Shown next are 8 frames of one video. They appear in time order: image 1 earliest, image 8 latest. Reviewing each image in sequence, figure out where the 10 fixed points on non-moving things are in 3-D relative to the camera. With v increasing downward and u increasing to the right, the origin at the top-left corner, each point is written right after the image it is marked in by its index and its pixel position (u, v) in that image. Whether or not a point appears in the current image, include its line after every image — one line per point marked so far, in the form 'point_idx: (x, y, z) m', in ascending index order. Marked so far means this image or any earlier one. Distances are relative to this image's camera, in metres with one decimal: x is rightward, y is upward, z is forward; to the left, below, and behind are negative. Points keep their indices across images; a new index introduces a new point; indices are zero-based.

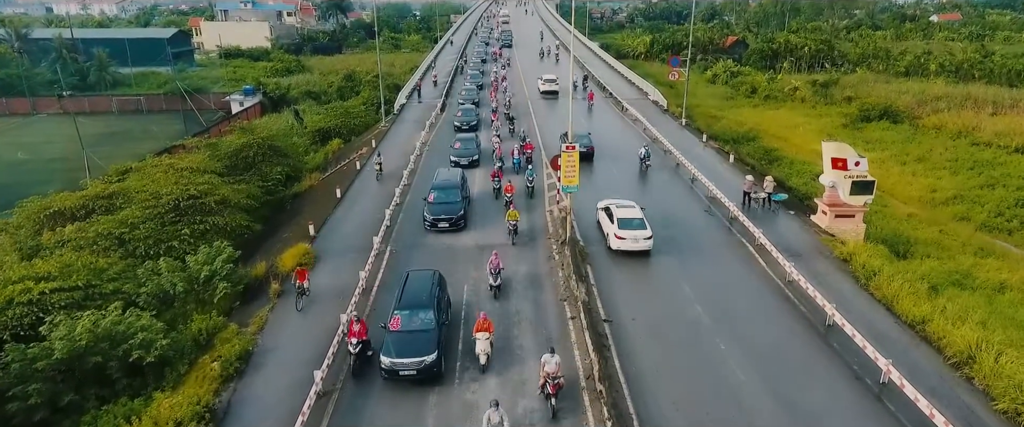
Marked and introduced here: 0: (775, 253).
0: (+7.5, -1.1, +19.3) m
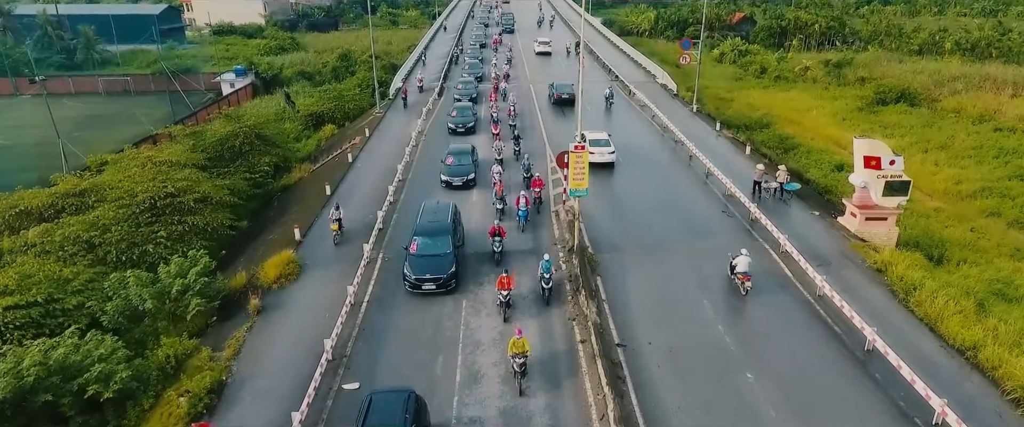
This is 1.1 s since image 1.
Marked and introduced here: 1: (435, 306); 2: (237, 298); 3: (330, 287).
0: (+7.6, -1.3, +17.6) m
1: (-1.9, -2.3, +16.7) m
2: (-7.2, -2.2, +17.5) m
3: (-4.7, -1.9, +17.7) m
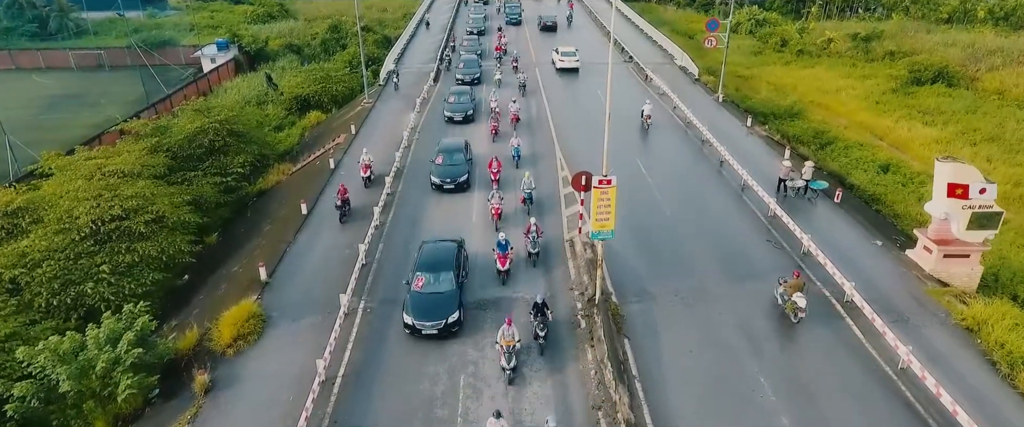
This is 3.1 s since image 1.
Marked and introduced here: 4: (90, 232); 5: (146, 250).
0: (+7.7, -2.3, +14.4) m
1: (-1.7, -3.4, +13.5) m
2: (-7.0, -3.2, +14.3) m
3: (-4.6, -2.9, +14.5) m
4: (-11.8, -0.5, +18.8) m
5: (-10.2, -1.0, +18.8) m
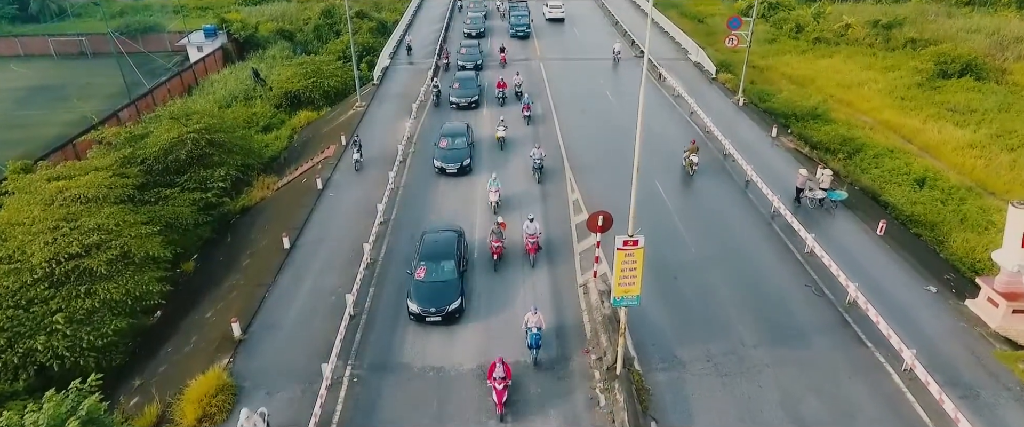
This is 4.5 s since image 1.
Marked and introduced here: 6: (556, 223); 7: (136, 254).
0: (+7.9, -3.4, +12.4) m
1: (-1.6, -4.5, +11.5) m
2: (-6.8, -4.4, +12.4) m
3: (-4.4, -4.1, +12.5) m
4: (-11.6, -1.5, +16.7) m
5: (-10.1, -2.0, +16.7) m
6: (+1.3, -0.3, +19.8) m
7: (-10.0, -1.1, +18.0) m
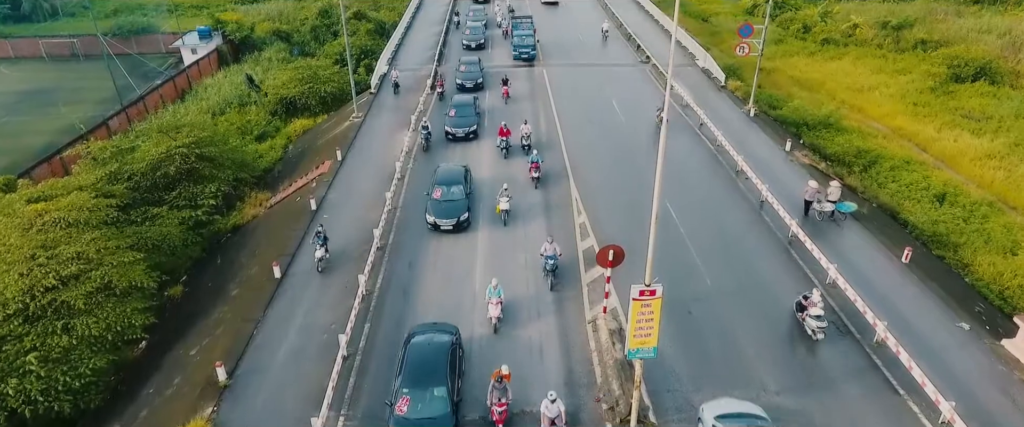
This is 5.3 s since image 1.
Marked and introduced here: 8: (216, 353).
0: (+8.0, -4.2, +11.4) m
1: (-1.5, -5.3, +10.5) m
2: (-6.7, -5.1, +11.4) m
3: (-4.3, -4.8, +11.5) m
4: (-11.5, -2.2, +15.7) m
5: (-10.0, -2.7, +15.7) m
6: (+1.4, -1.0, +18.8) m
7: (-9.9, -1.8, +17.0) m
8: (-6.5, -3.1, +15.0) m
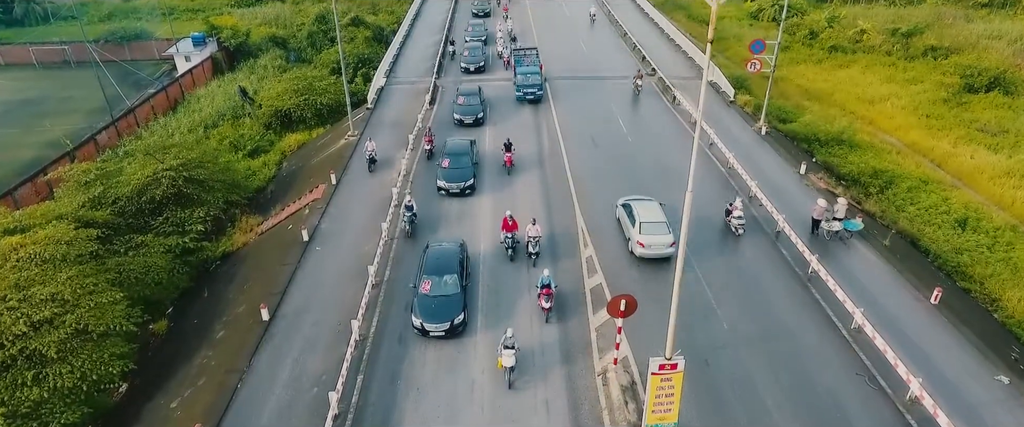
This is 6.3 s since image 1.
0: (+8.1, -5.1, +10.3) m
1: (-1.4, -6.2, +9.5) m
2: (-6.6, -6.0, +10.3) m
3: (-4.2, -5.7, +10.5) m
4: (-11.4, -3.1, +14.7) m
5: (-9.9, -3.6, +14.6) m
6: (+1.5, -1.9, +17.7) m
7: (-9.9, -2.7, +16.0) m
8: (-6.5, -4.0, +13.9) m
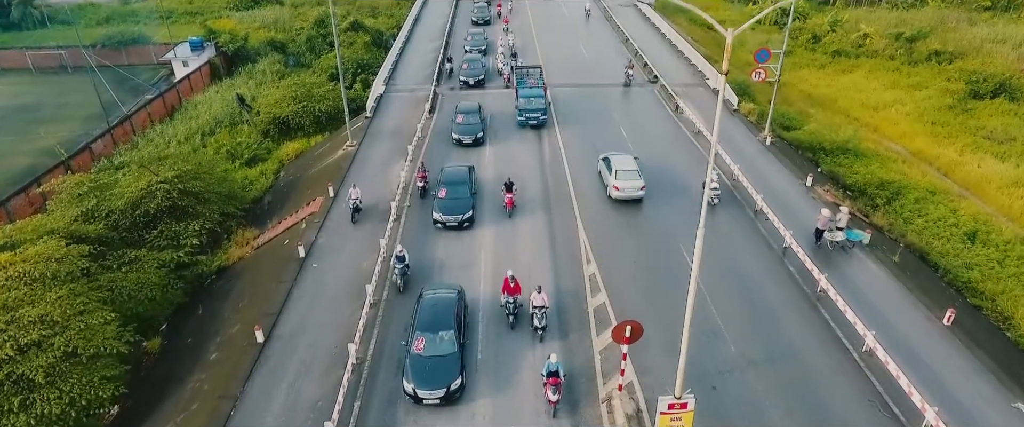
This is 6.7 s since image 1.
0: (+8.1, -5.6, +9.9) m
1: (-1.3, -6.6, +9.1) m
2: (-6.6, -6.5, +9.9) m
3: (-4.2, -6.2, +10.1) m
4: (-11.4, -3.6, +14.3) m
5: (-9.8, -4.1, +14.2) m
6: (+1.5, -2.3, +17.3) m
7: (-9.8, -3.1, +15.6) m
8: (-6.4, -4.5, +13.5) m
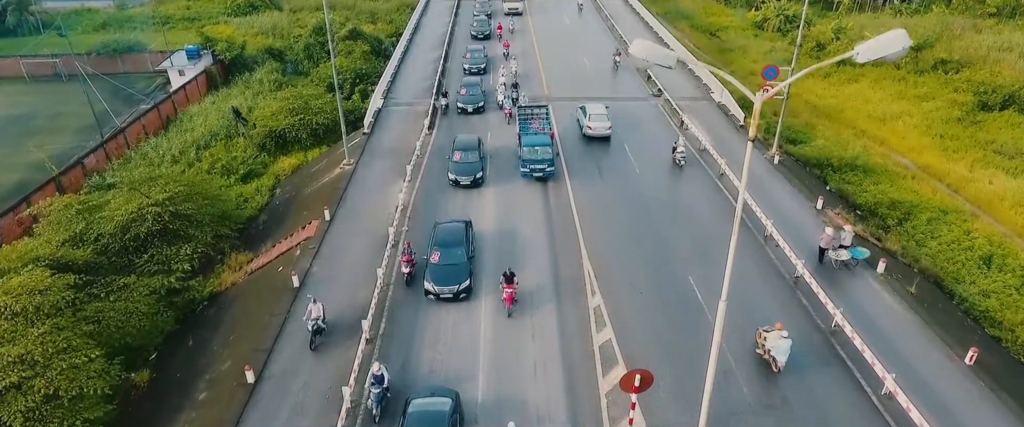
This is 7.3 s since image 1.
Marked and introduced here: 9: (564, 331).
0: (+8.2, -6.3, +9.2) m
1: (-1.3, -7.4, +8.4) m
2: (-6.5, -7.2, +9.2) m
3: (-4.1, -6.9, +9.4) m
4: (-11.3, -4.3, +13.6) m
5: (-9.8, -4.8, +13.5) m
6: (+1.6, -3.1, +16.6) m
7: (-9.8, -3.9, +14.9) m
8: (-6.4, -5.2, +12.8) m
9: (+1.3, -2.8, +17.5) m
